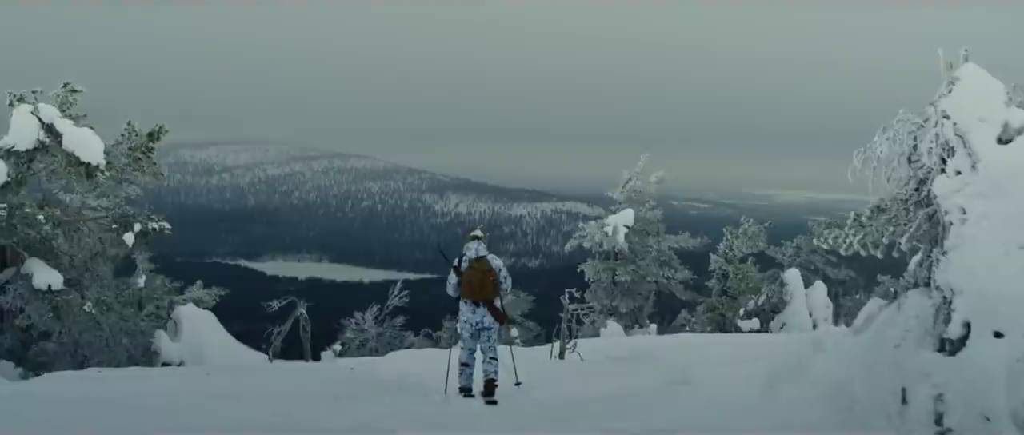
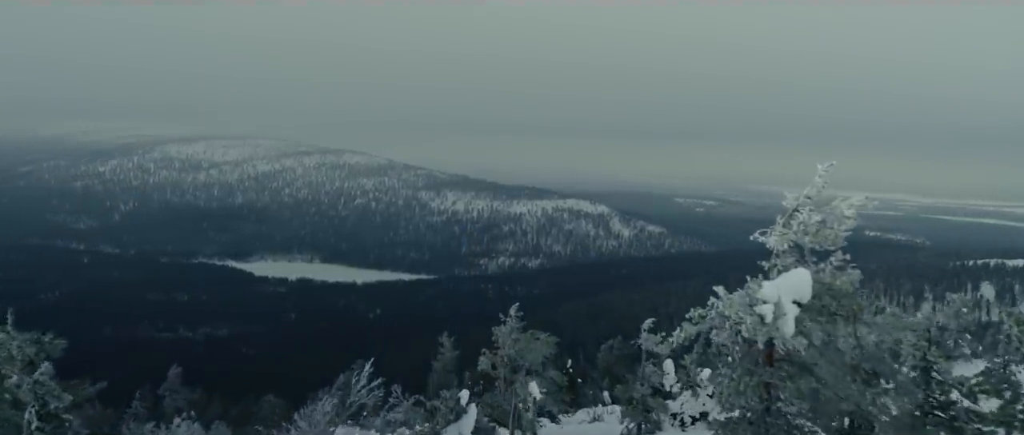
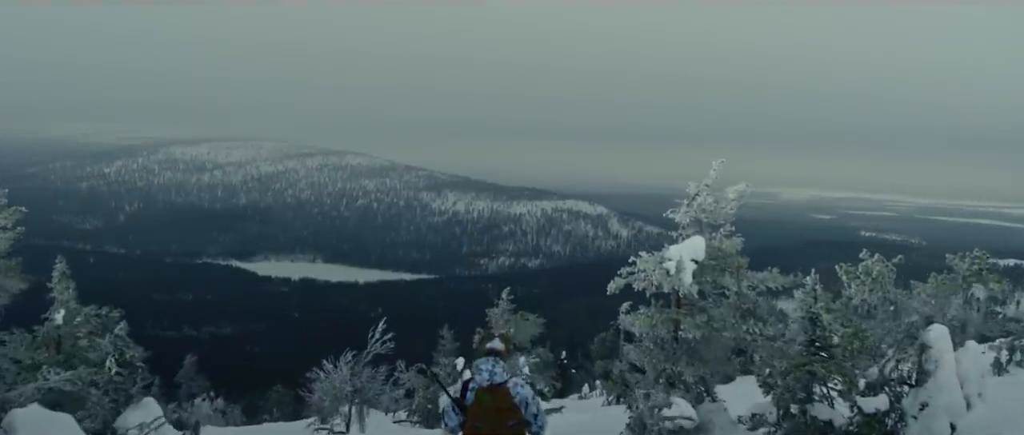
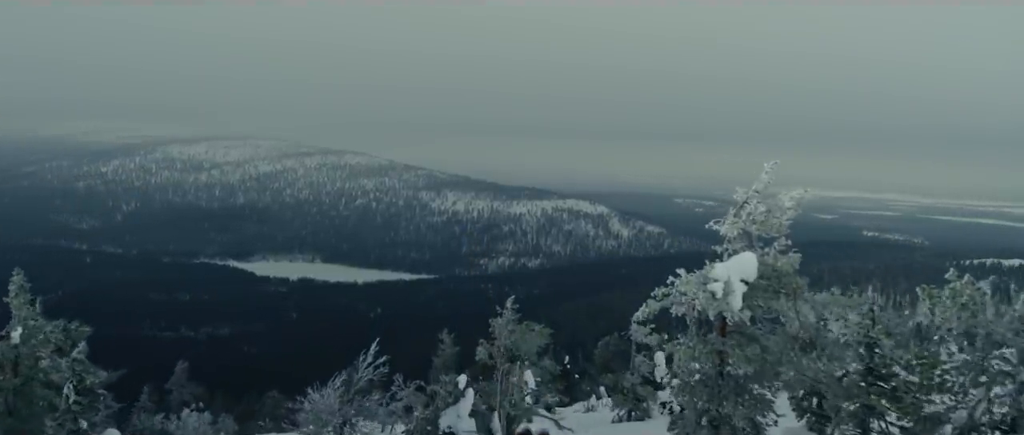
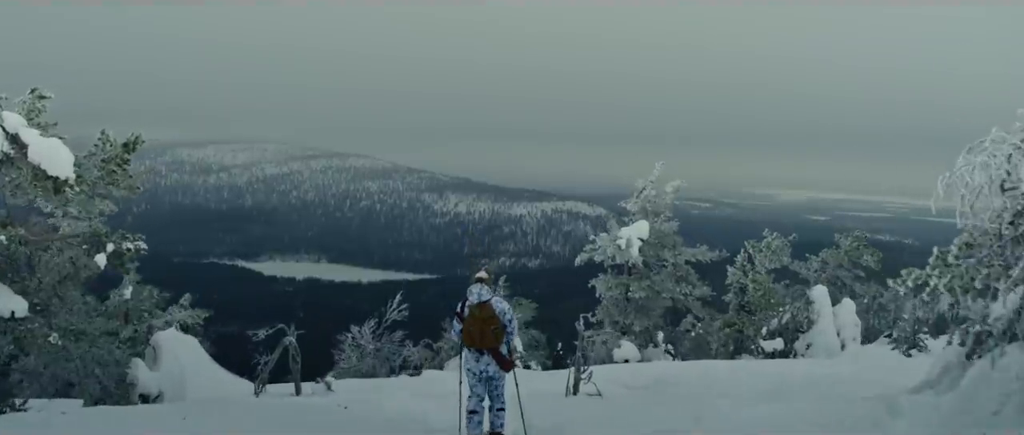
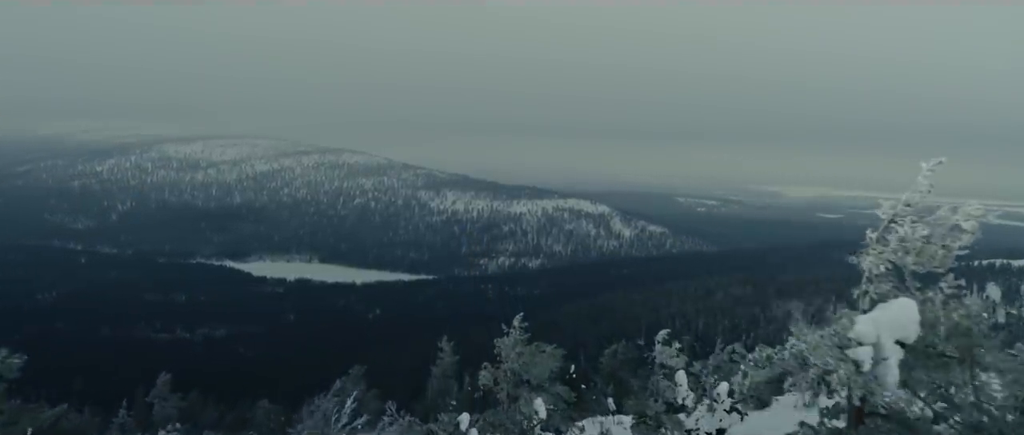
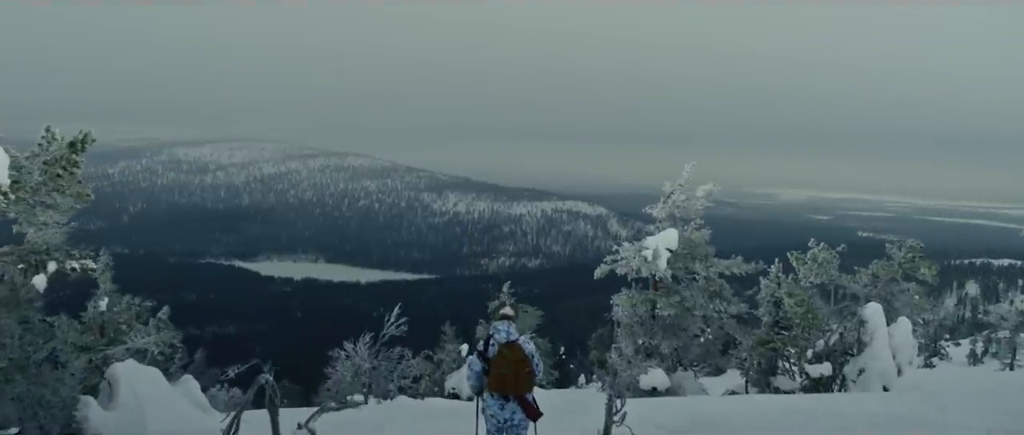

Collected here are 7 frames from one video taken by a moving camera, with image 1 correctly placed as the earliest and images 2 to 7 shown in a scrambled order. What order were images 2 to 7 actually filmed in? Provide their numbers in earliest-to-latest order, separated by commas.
5, 7, 3, 4, 2, 6
